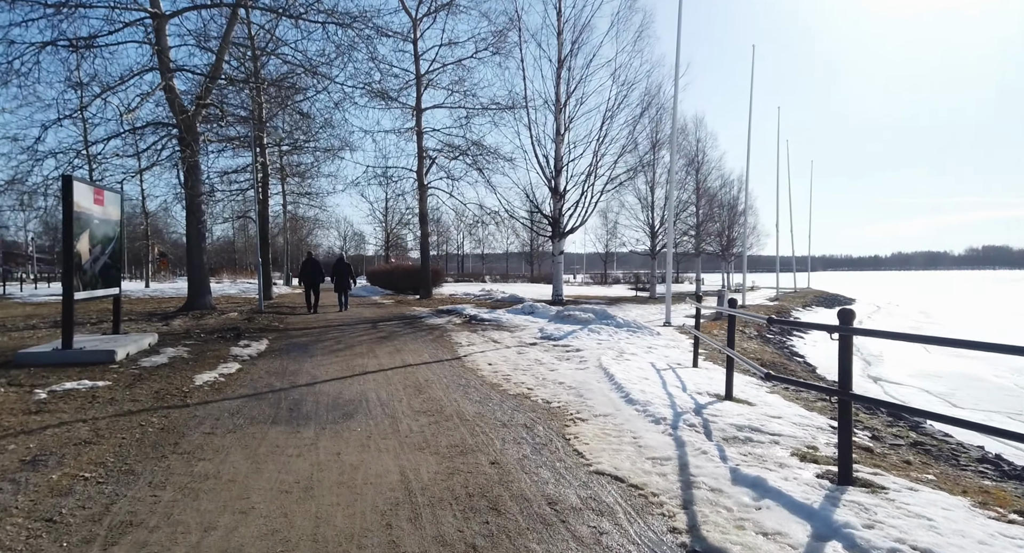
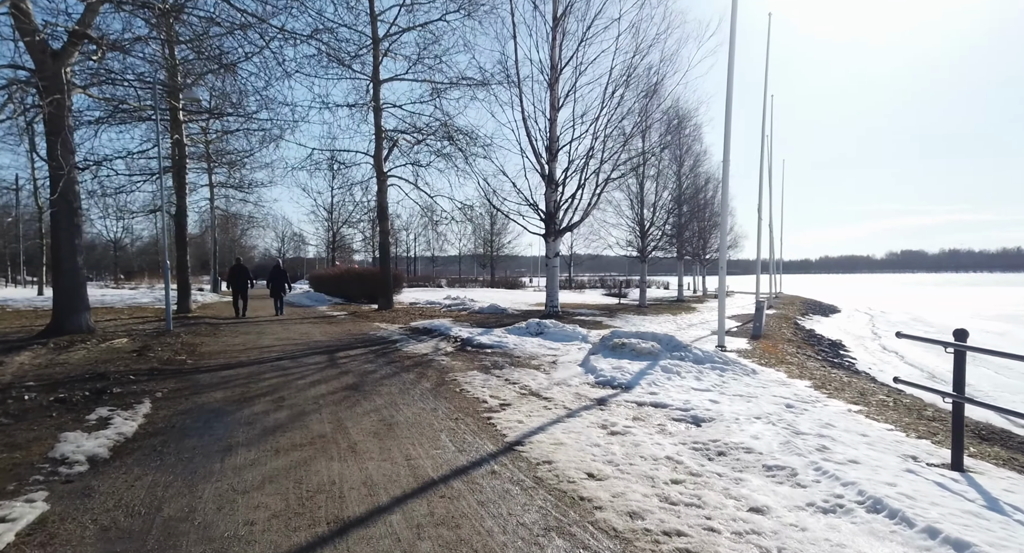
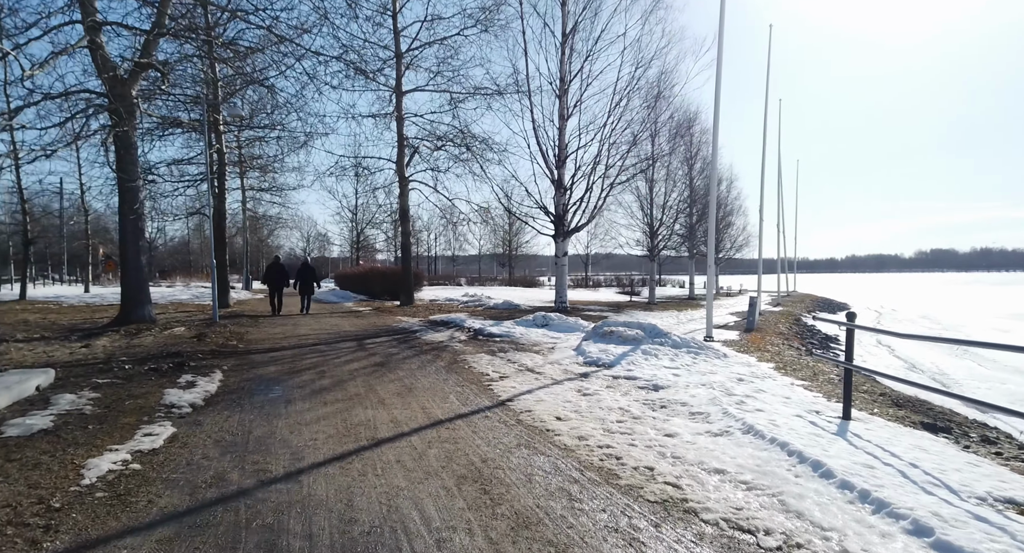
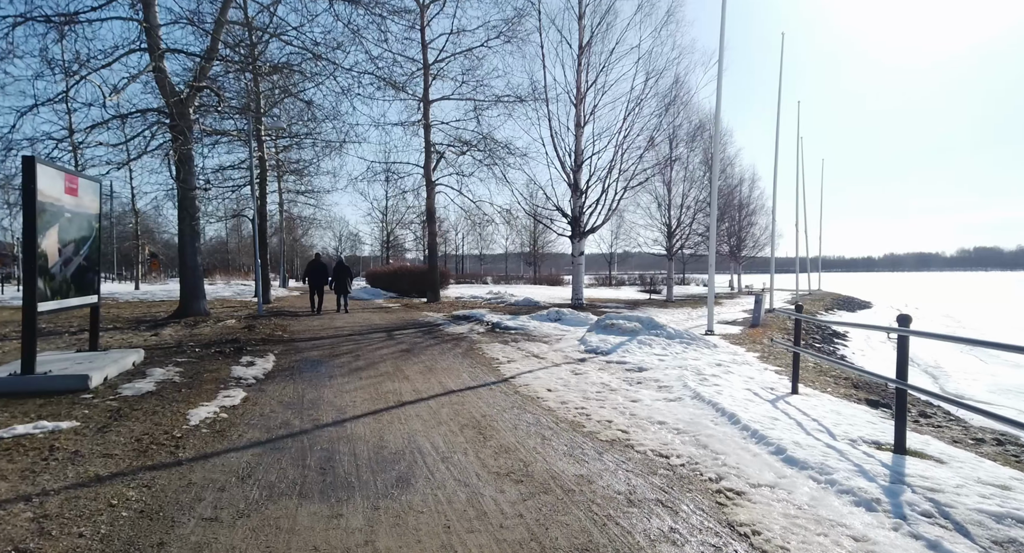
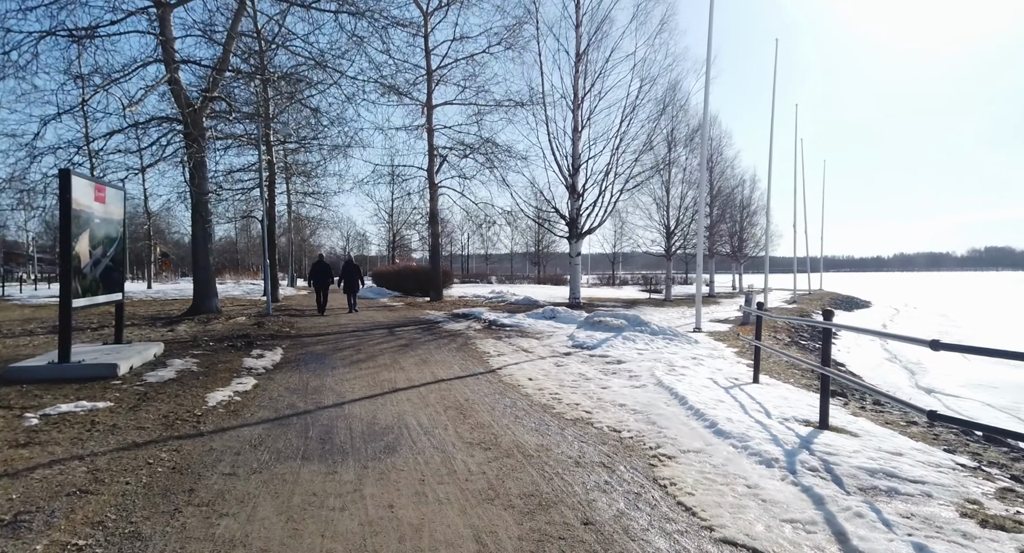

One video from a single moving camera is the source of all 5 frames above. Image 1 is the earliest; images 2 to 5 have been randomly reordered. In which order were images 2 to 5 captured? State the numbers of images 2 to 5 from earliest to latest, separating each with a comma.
5, 4, 3, 2
